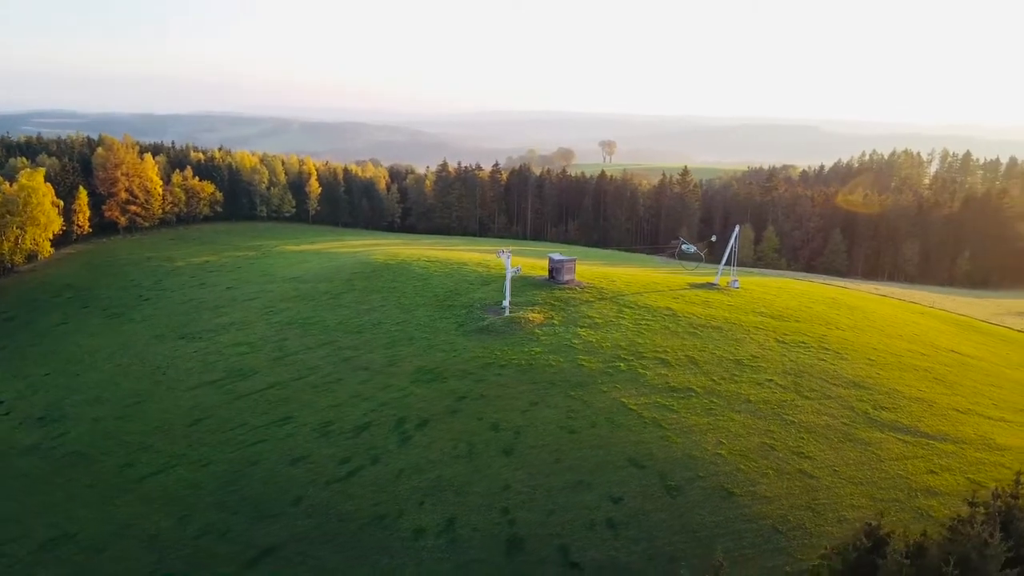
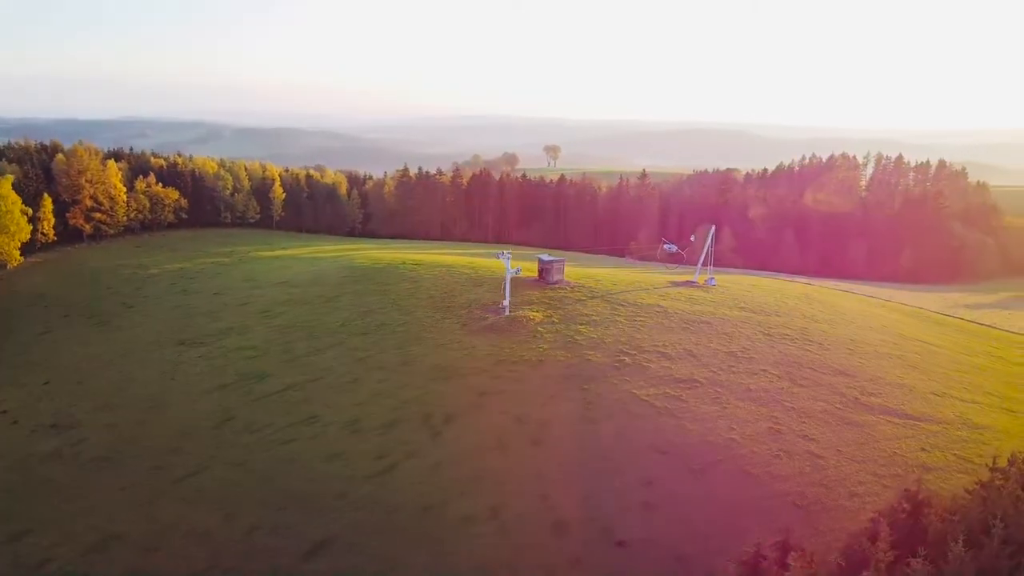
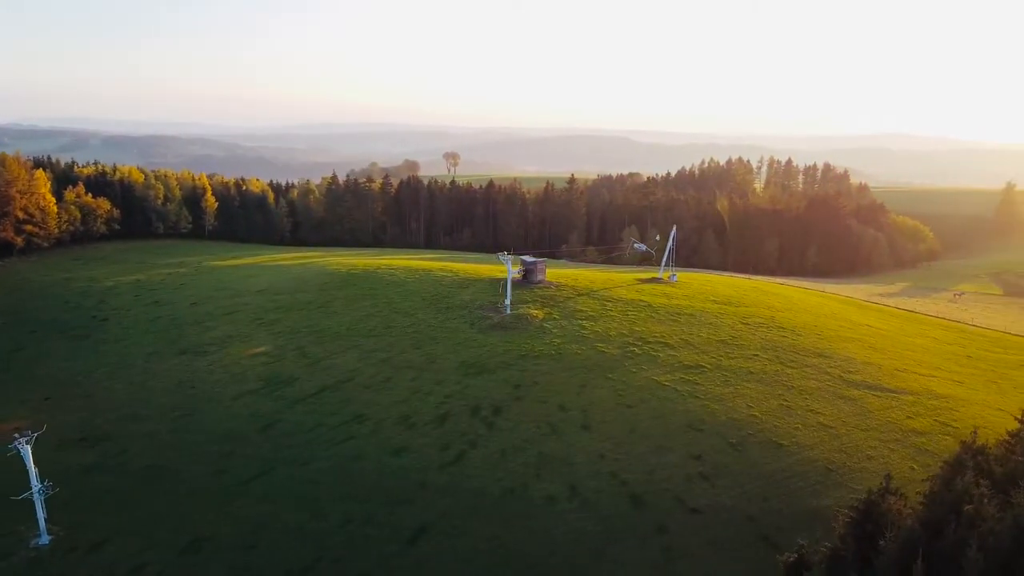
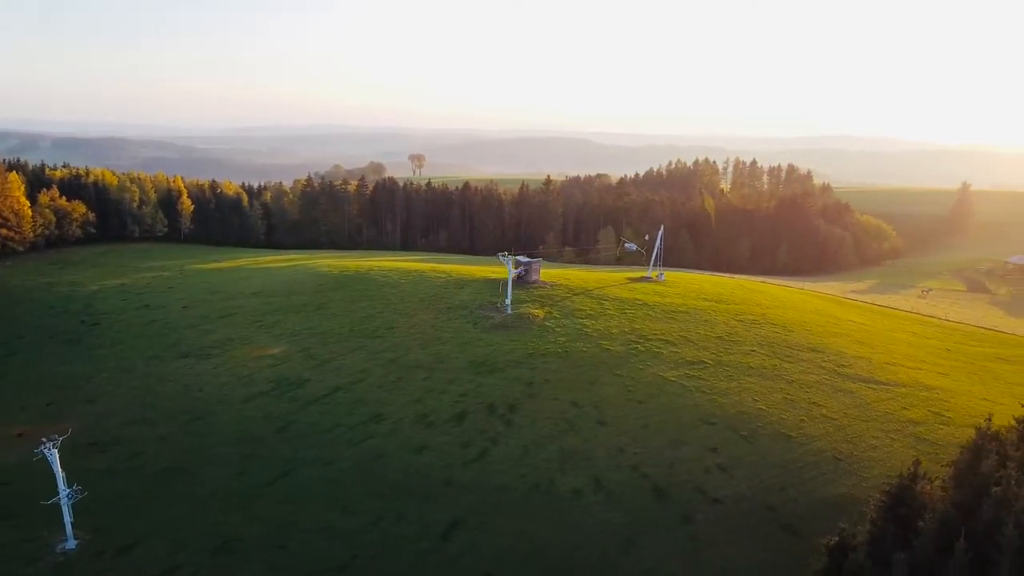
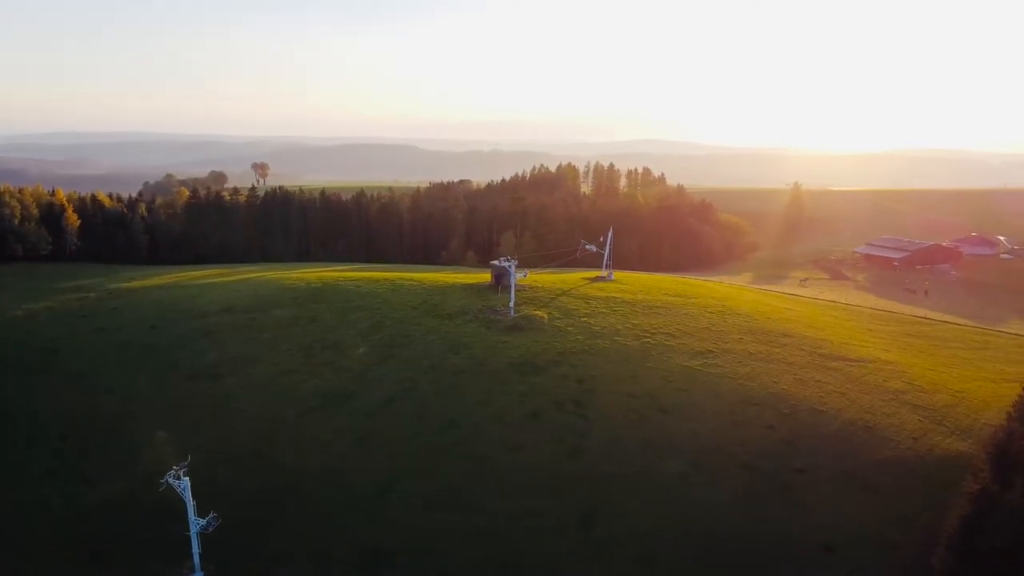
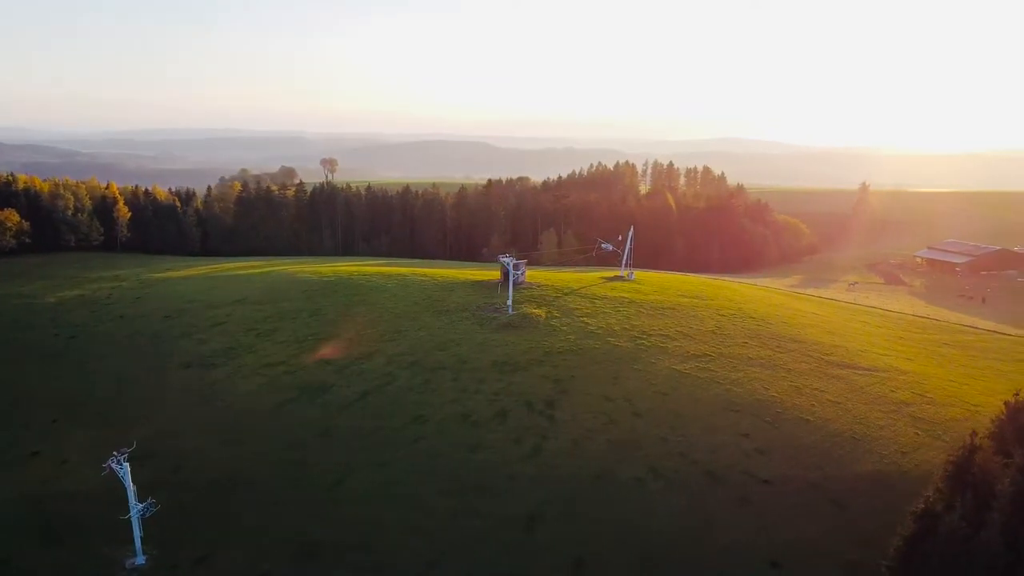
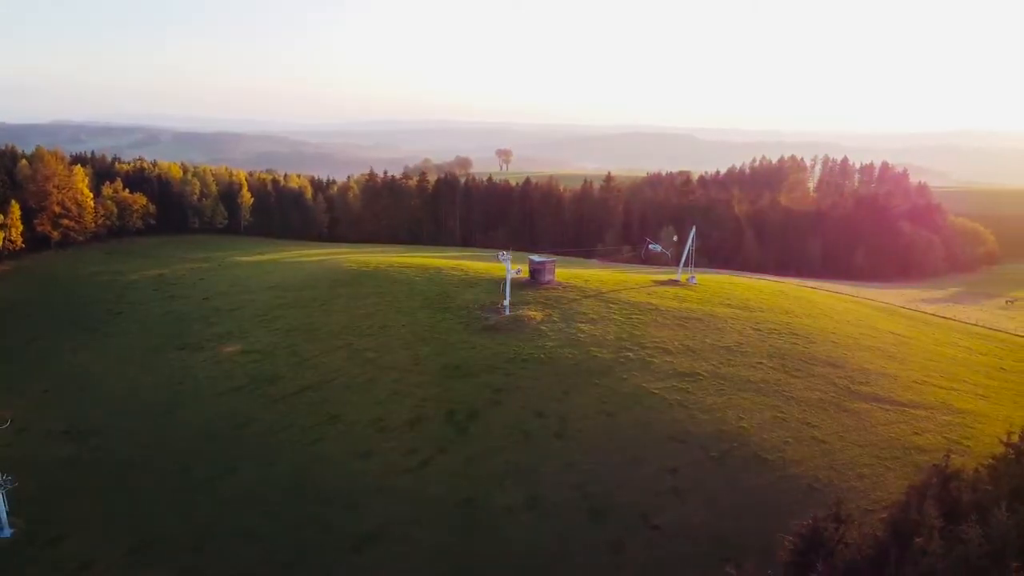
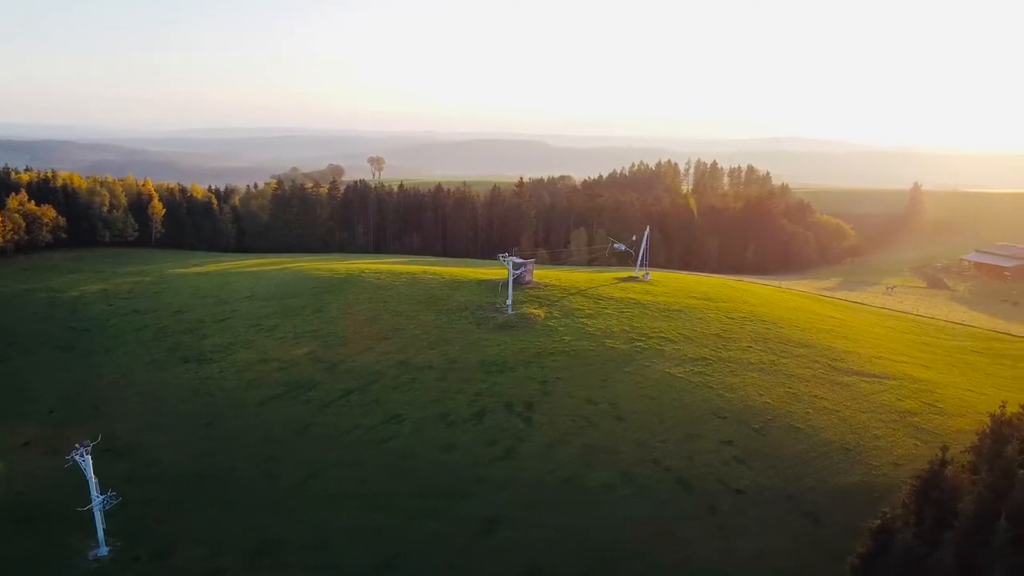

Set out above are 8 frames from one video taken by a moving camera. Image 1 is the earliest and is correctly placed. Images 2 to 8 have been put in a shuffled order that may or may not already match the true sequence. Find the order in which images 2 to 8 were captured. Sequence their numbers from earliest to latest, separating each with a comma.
2, 7, 3, 4, 8, 6, 5
